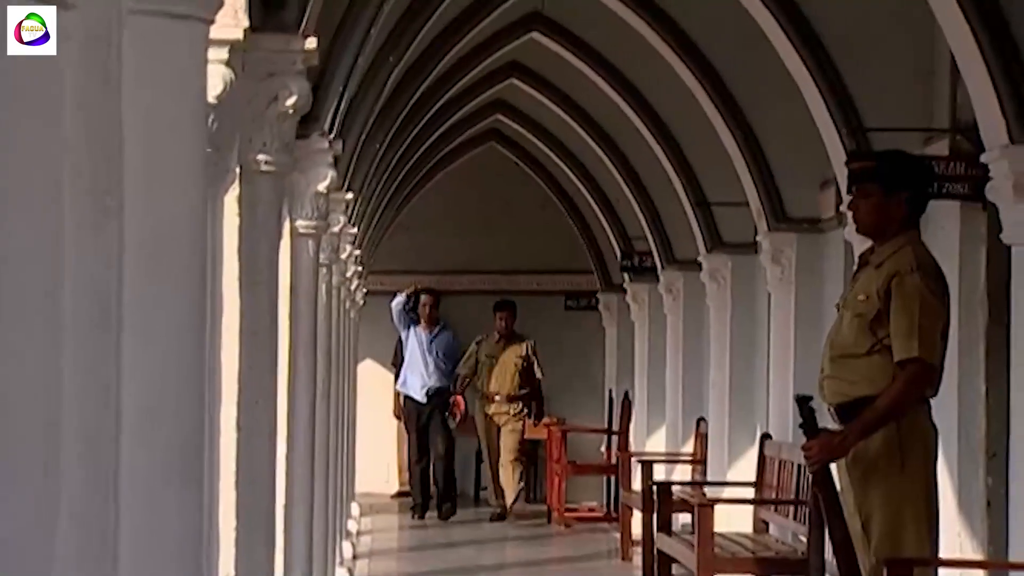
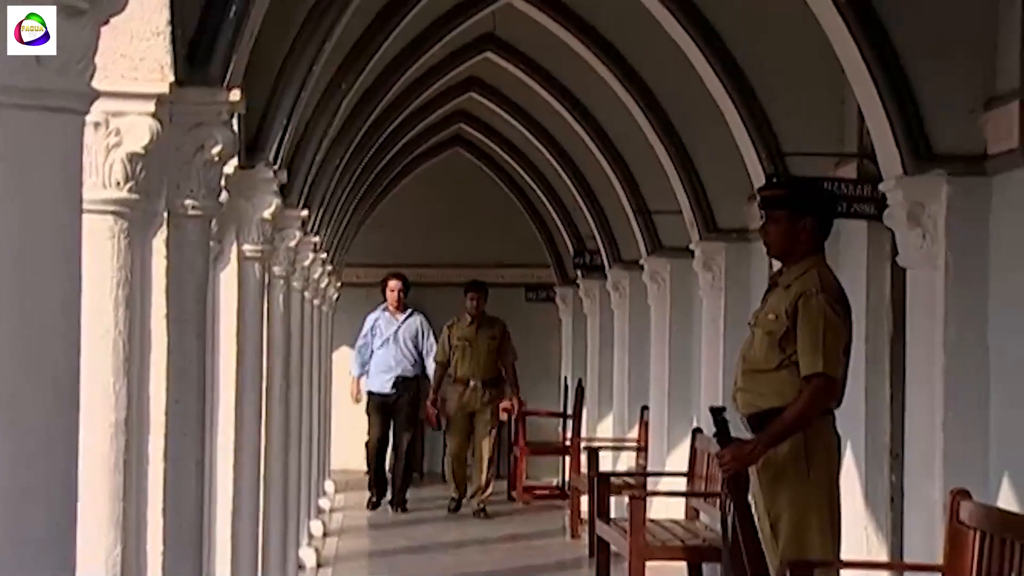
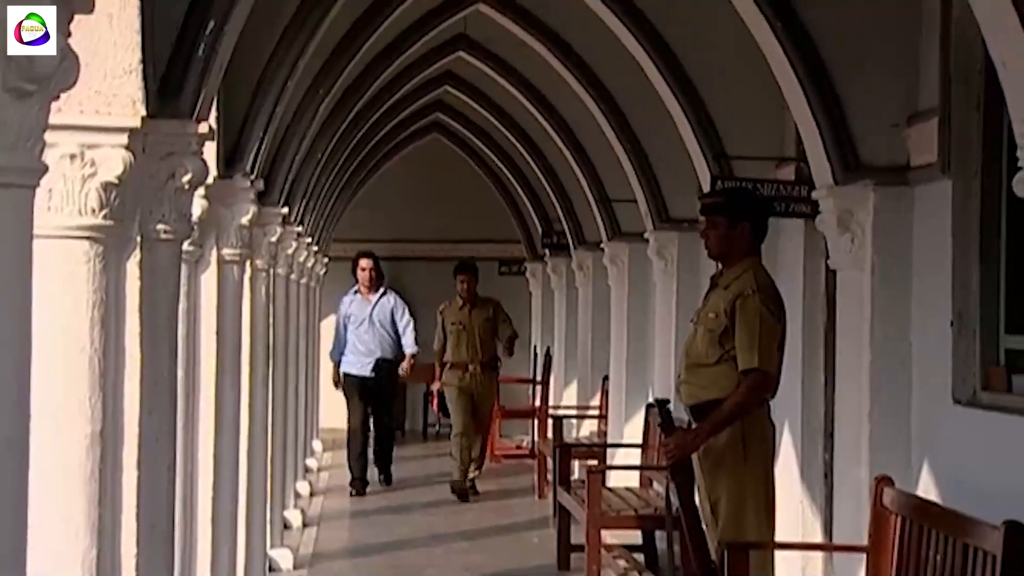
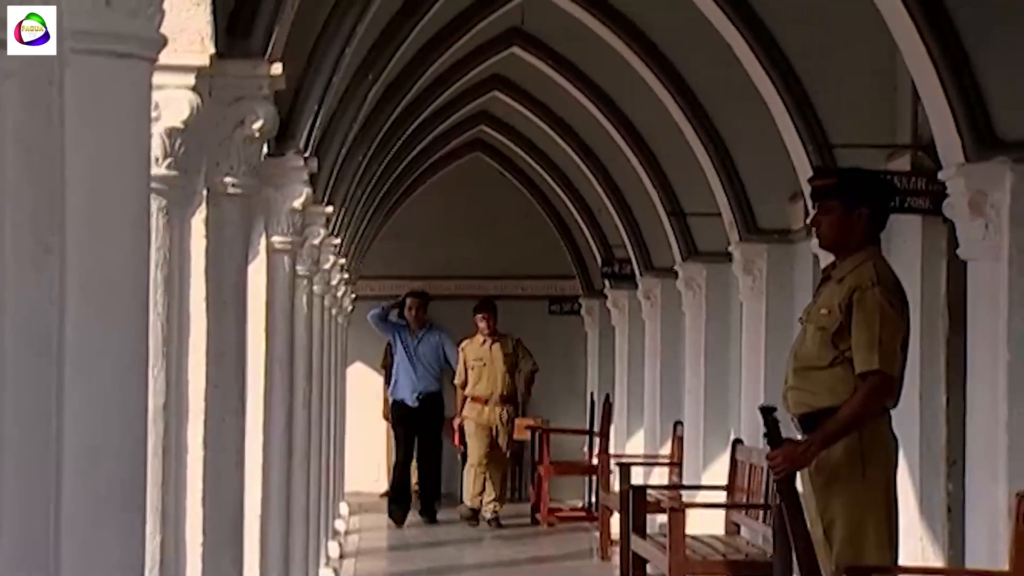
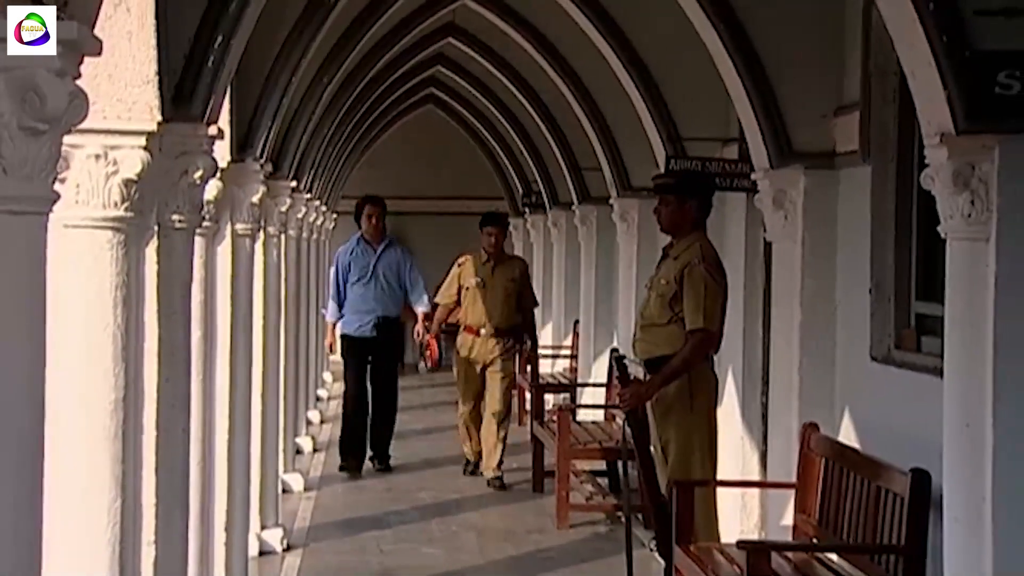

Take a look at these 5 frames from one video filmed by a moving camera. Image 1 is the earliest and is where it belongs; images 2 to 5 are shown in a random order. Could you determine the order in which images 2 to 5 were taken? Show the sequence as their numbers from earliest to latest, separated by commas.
4, 2, 3, 5
